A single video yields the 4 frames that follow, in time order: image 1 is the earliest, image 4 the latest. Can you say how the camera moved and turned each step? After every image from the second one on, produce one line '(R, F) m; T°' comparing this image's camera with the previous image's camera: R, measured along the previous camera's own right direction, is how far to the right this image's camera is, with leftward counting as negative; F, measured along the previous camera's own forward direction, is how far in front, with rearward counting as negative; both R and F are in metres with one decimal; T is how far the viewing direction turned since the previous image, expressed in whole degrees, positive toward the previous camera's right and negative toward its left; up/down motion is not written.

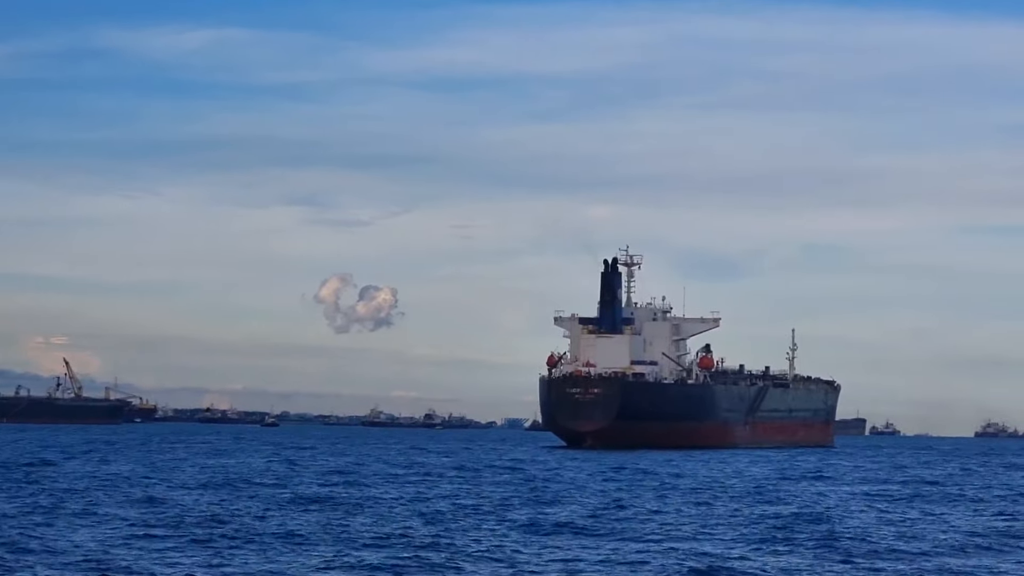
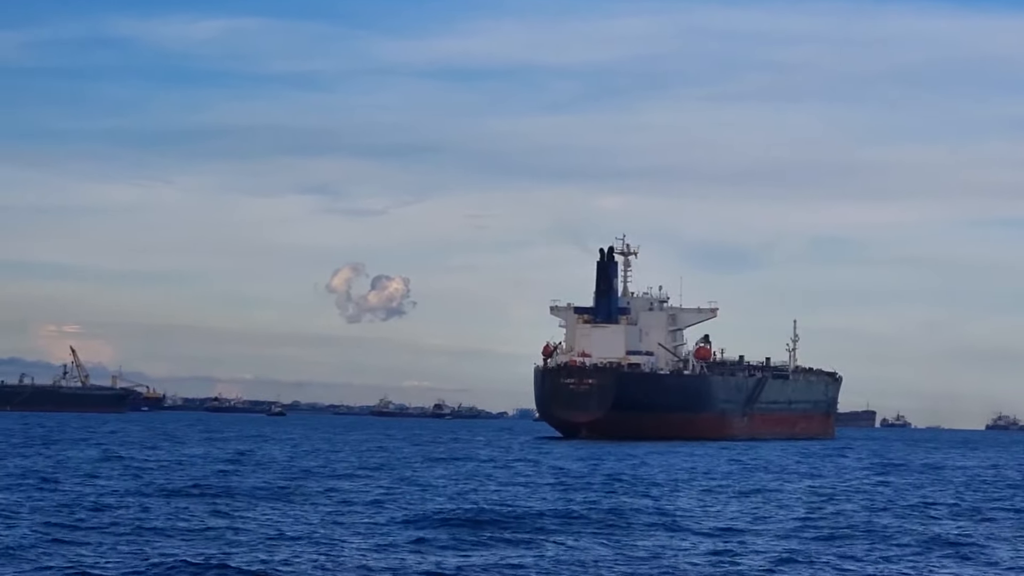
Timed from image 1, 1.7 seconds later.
(+0.6, +0.4) m; -1°
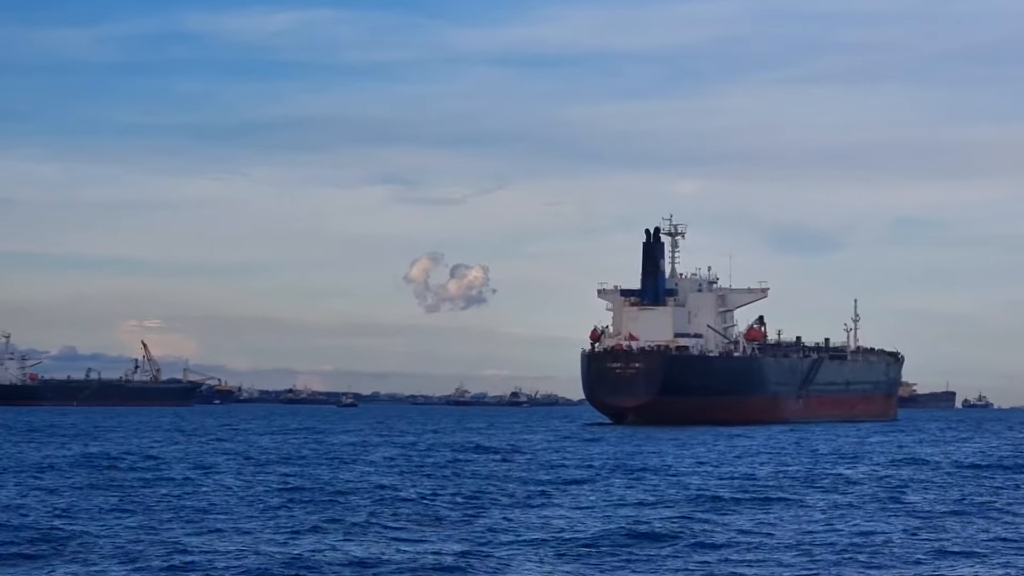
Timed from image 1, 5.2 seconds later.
(+1.1, +0.8) m; -3°
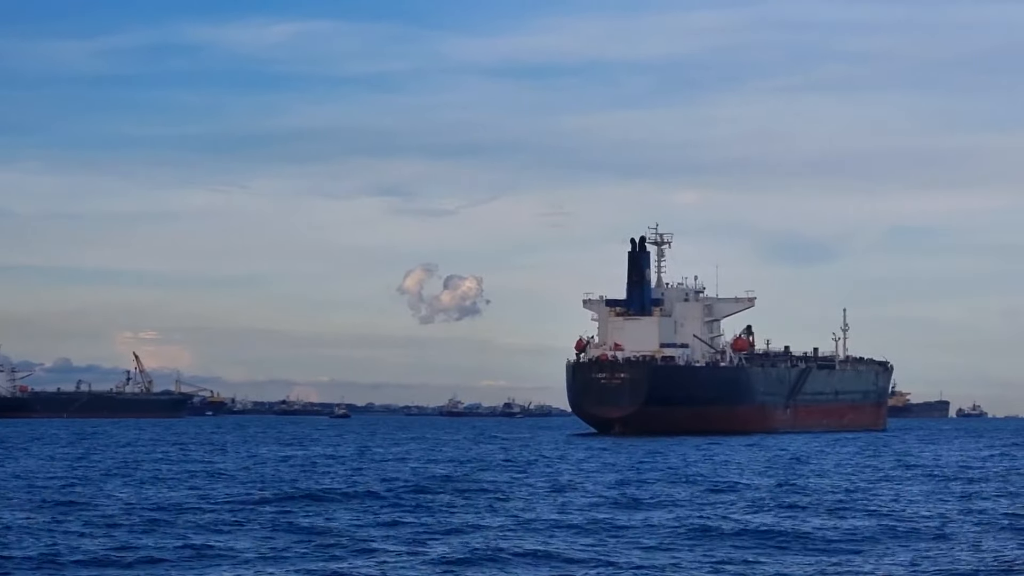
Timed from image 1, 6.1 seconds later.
(+0.3, +0.4) m; 0°
